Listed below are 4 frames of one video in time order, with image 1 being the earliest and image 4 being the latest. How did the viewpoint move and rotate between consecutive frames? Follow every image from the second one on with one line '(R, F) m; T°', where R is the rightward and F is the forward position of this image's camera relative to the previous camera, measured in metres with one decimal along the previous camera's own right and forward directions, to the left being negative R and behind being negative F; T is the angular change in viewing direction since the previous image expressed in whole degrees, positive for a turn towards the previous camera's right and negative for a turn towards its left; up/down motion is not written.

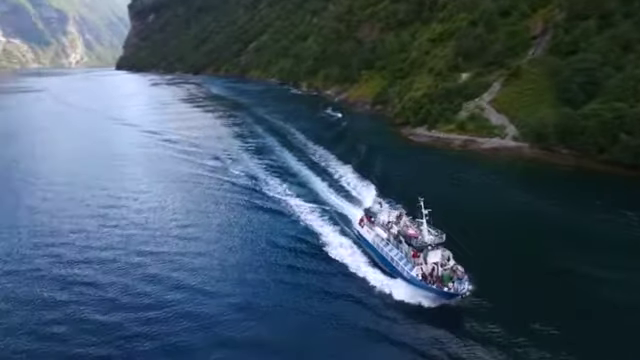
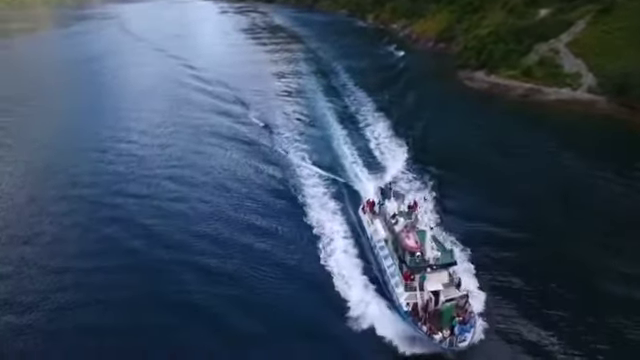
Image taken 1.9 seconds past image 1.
(+11.2, +8.7) m; -11°
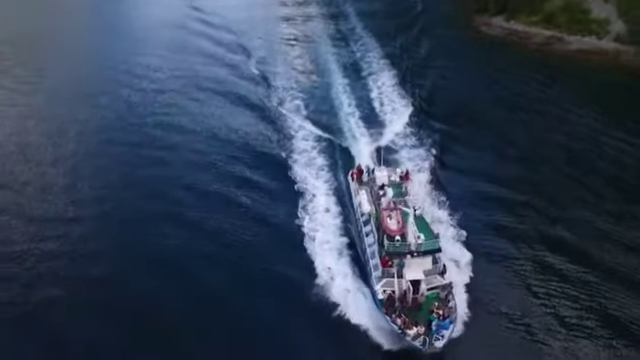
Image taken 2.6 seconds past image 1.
(+3.8, +2.6) m; -3°
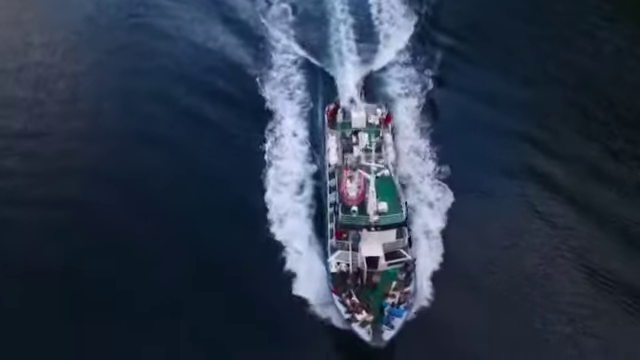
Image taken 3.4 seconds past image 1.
(+3.3, +4.0) m; -2°
